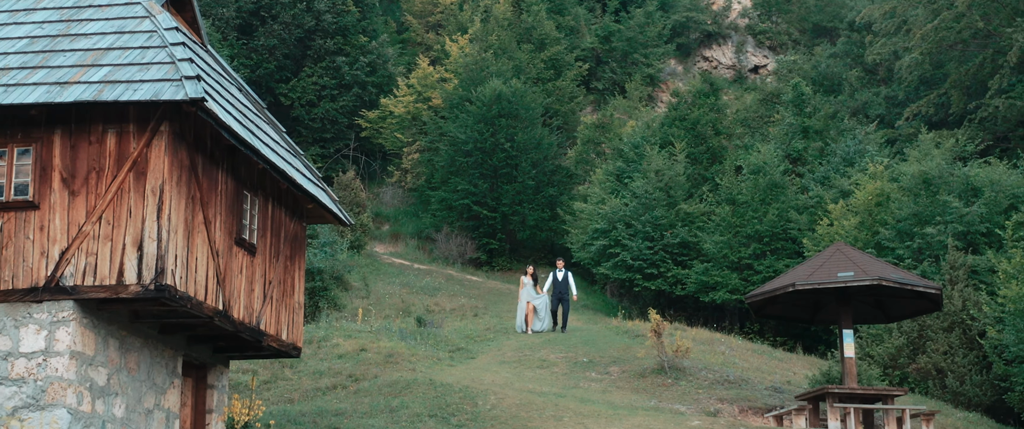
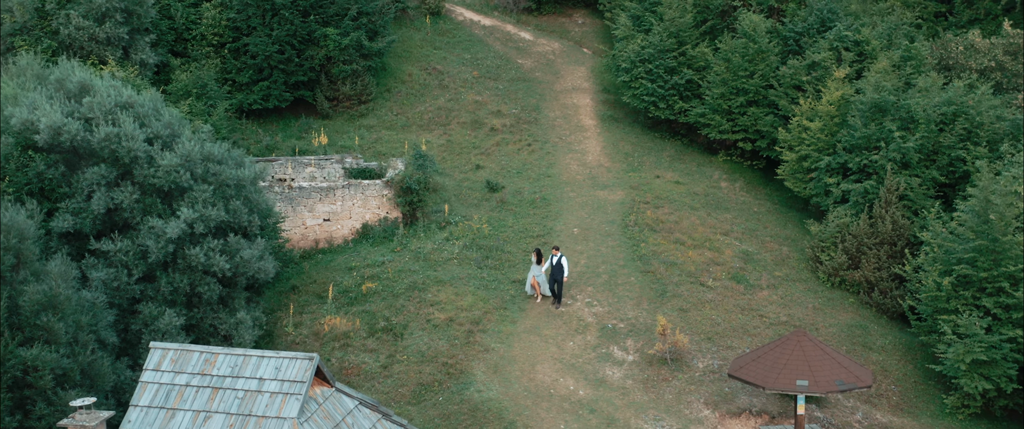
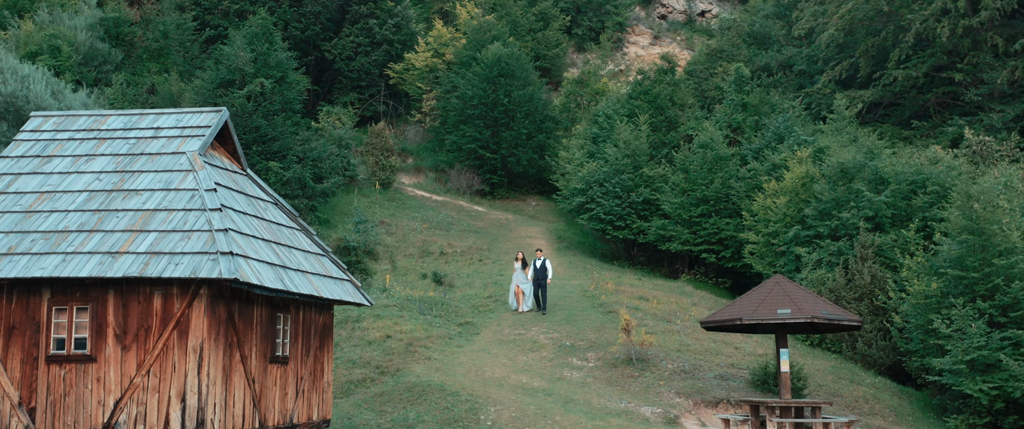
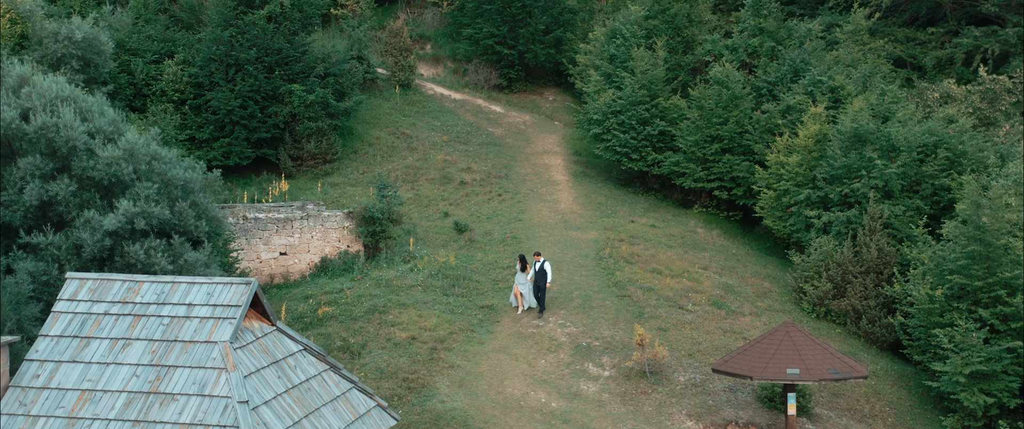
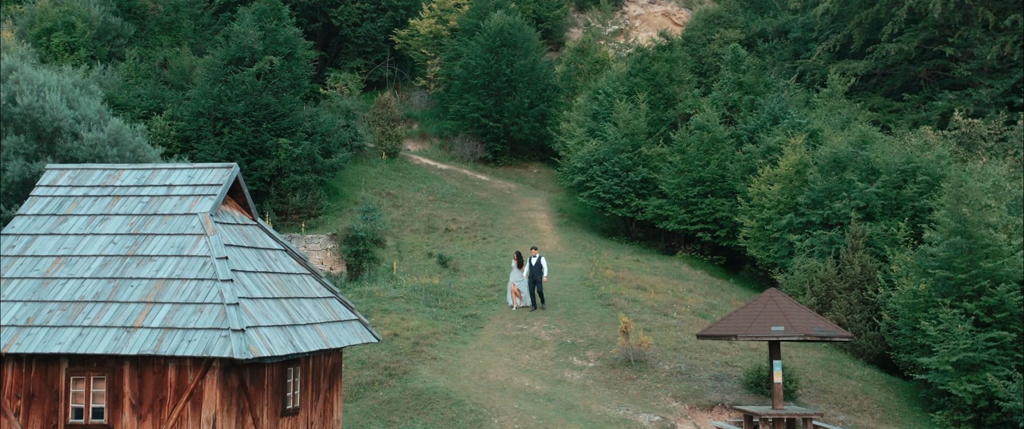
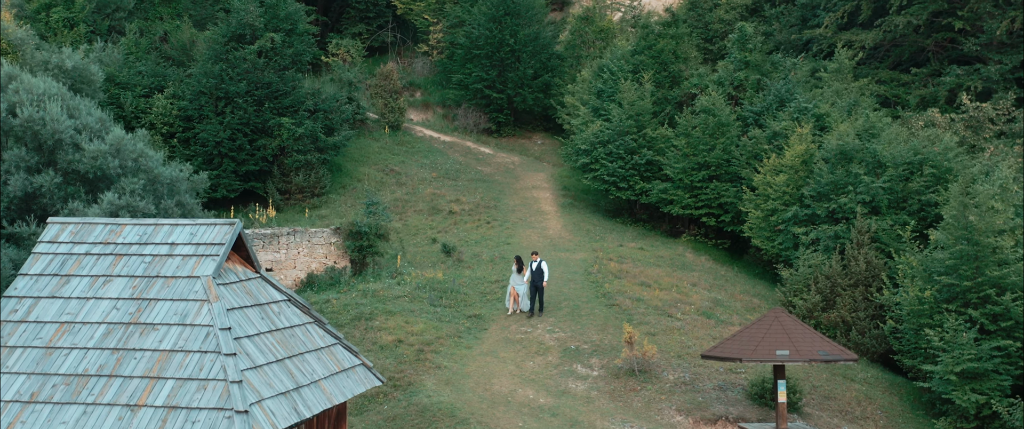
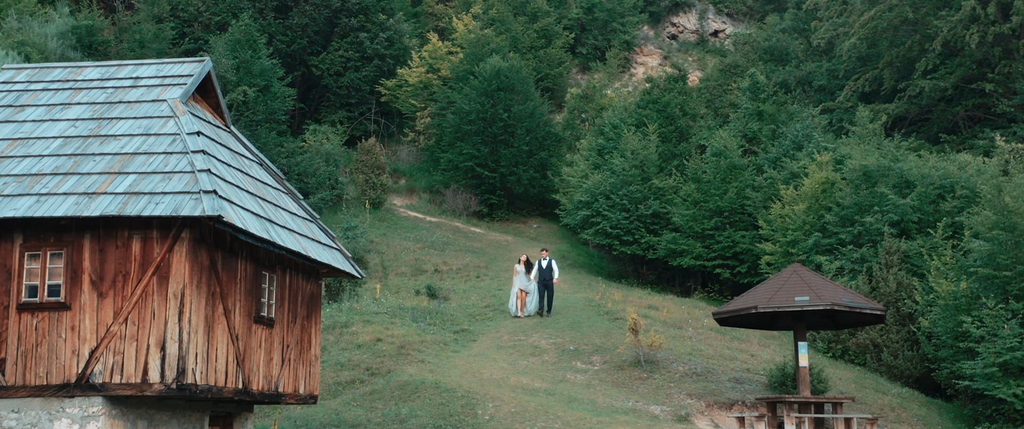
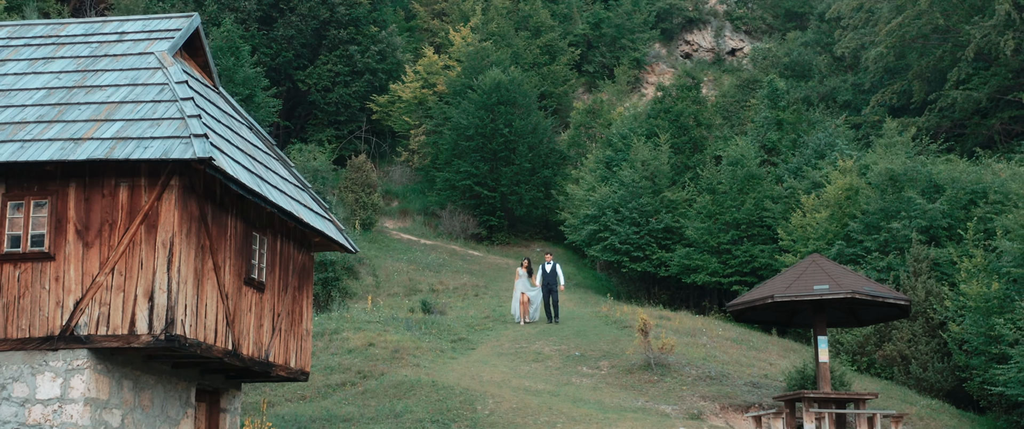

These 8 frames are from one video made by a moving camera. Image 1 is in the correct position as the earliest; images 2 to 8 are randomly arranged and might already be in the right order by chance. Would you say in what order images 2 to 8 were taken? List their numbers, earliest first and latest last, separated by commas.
8, 7, 3, 5, 6, 4, 2
